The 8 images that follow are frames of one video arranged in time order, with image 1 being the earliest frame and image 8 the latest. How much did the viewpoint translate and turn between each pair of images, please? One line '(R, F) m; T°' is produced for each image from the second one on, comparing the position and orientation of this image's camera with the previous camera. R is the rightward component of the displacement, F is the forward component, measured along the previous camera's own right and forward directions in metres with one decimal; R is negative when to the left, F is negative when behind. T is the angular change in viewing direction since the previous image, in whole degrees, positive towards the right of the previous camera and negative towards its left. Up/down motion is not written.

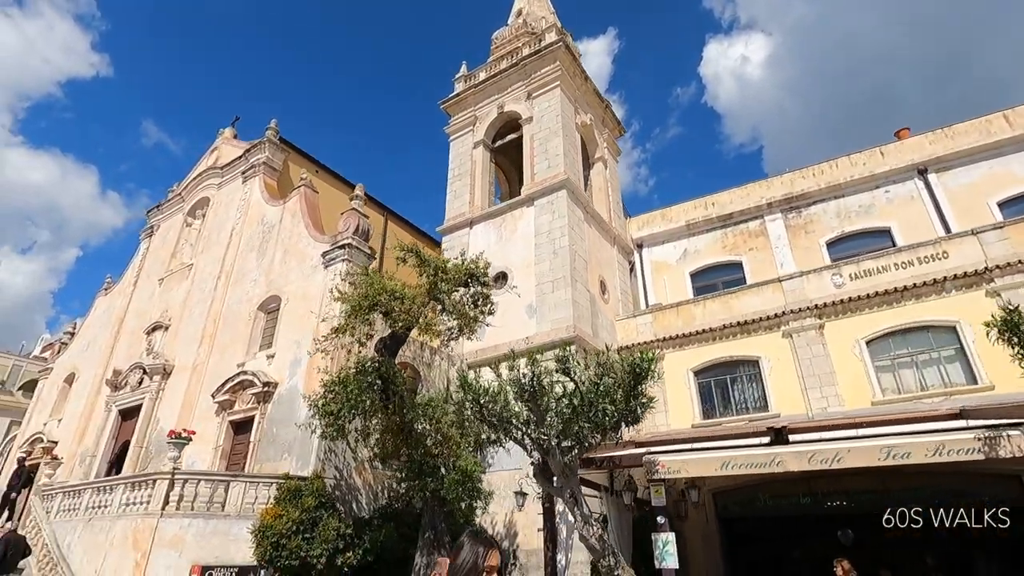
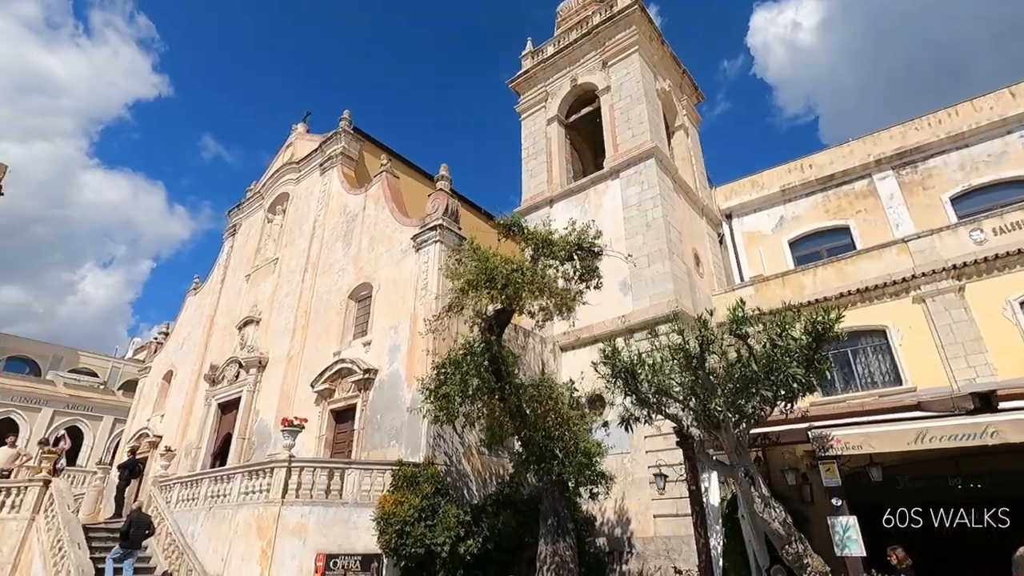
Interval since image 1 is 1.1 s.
(-1.2, +0.6) m; -5°
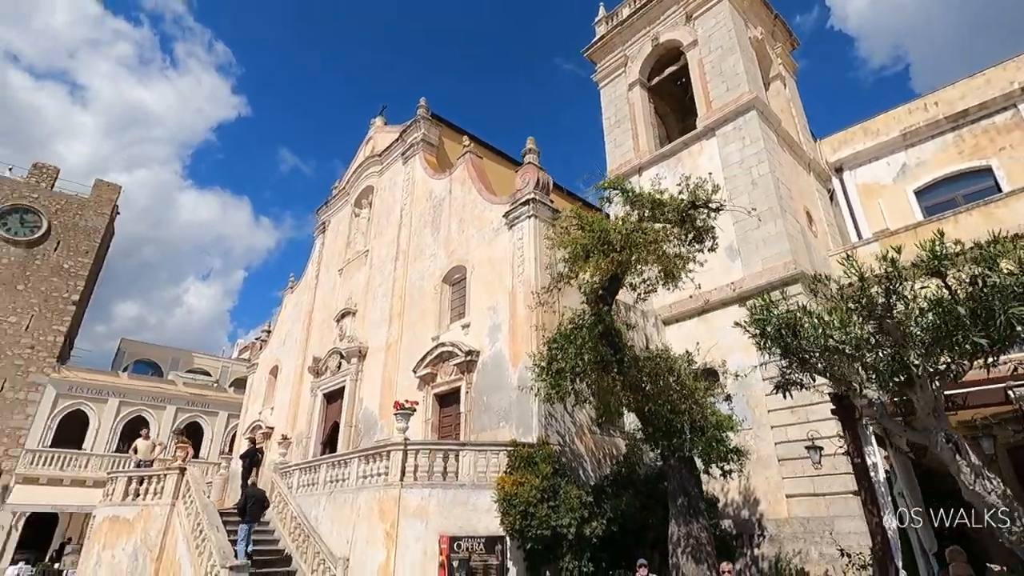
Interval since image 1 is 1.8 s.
(-0.7, +0.5) m; -7°
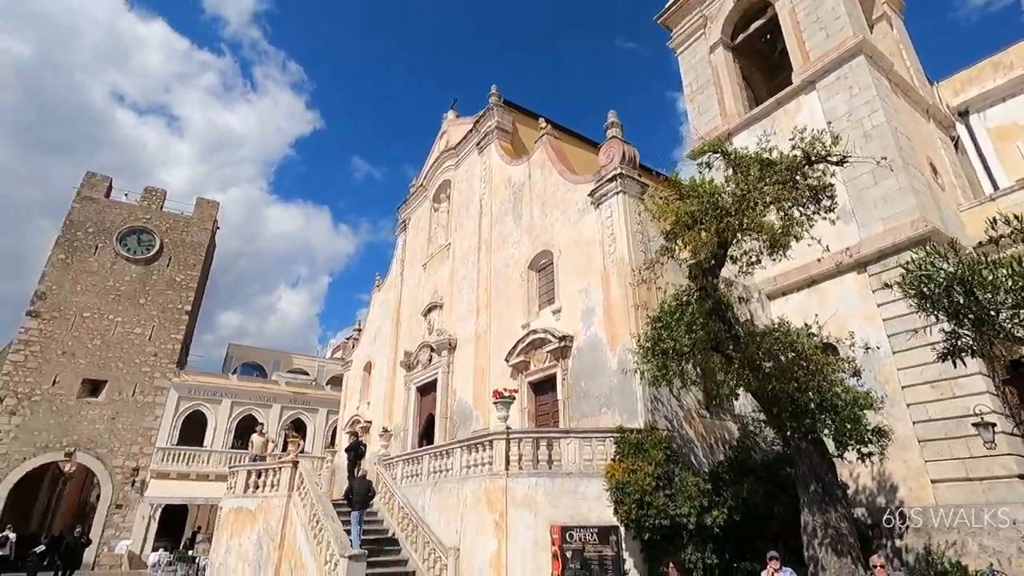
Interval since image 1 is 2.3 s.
(-0.4, +0.3) m; -8°
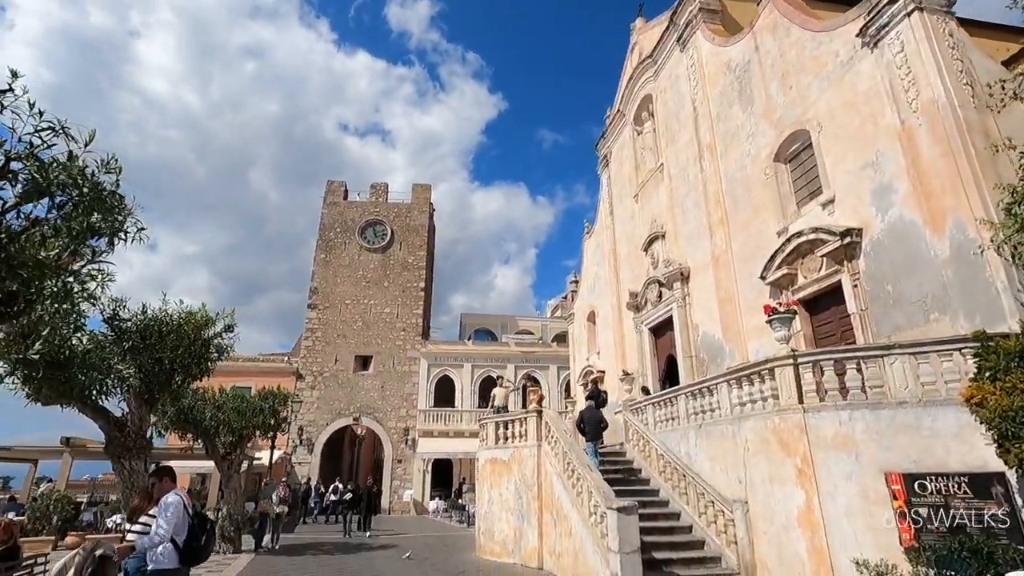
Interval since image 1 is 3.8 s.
(-0.8, +1.5) m; -22°
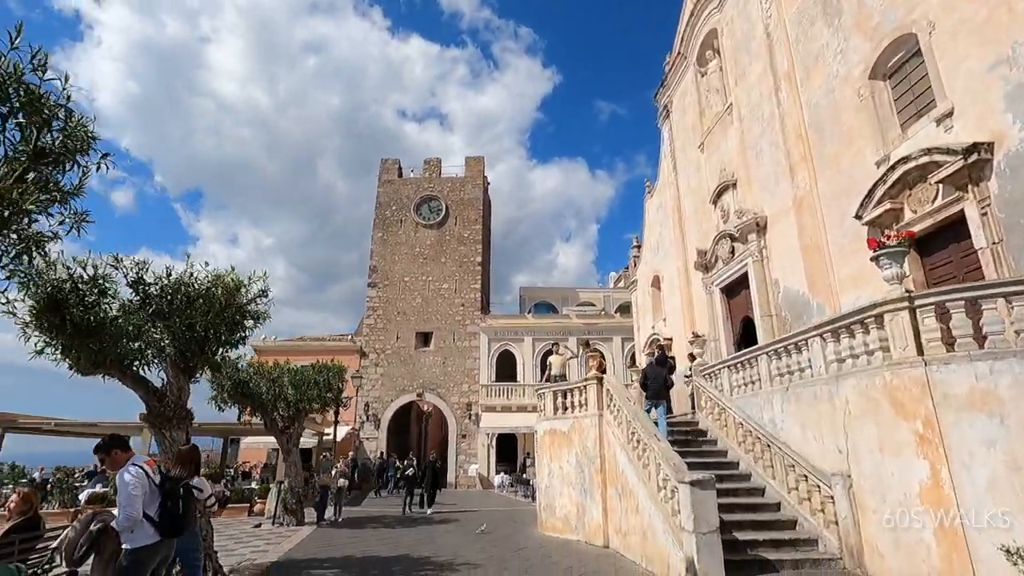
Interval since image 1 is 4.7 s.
(+0.2, +0.9) m; -7°
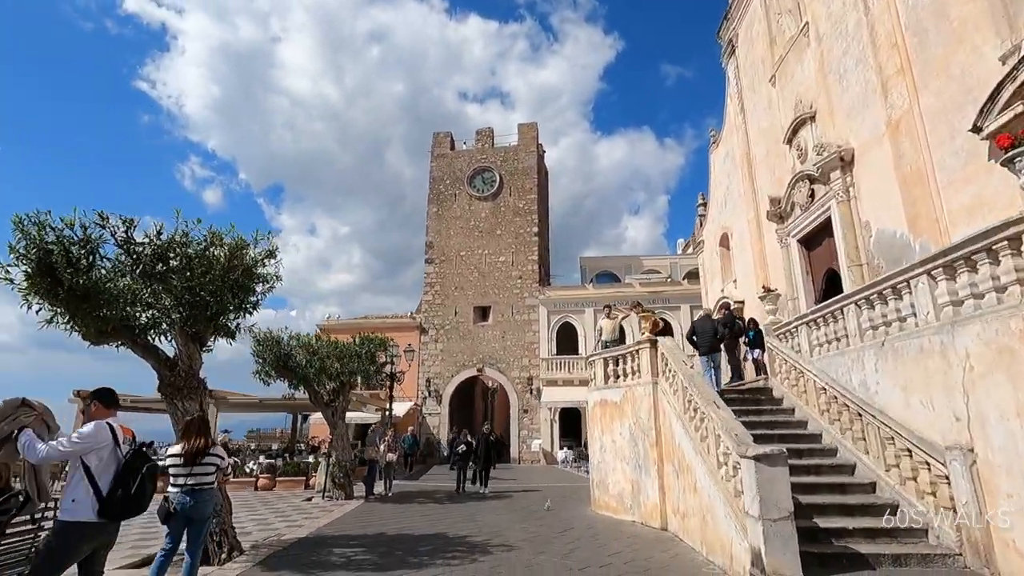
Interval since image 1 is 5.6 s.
(+0.5, +1.1) m; -7°
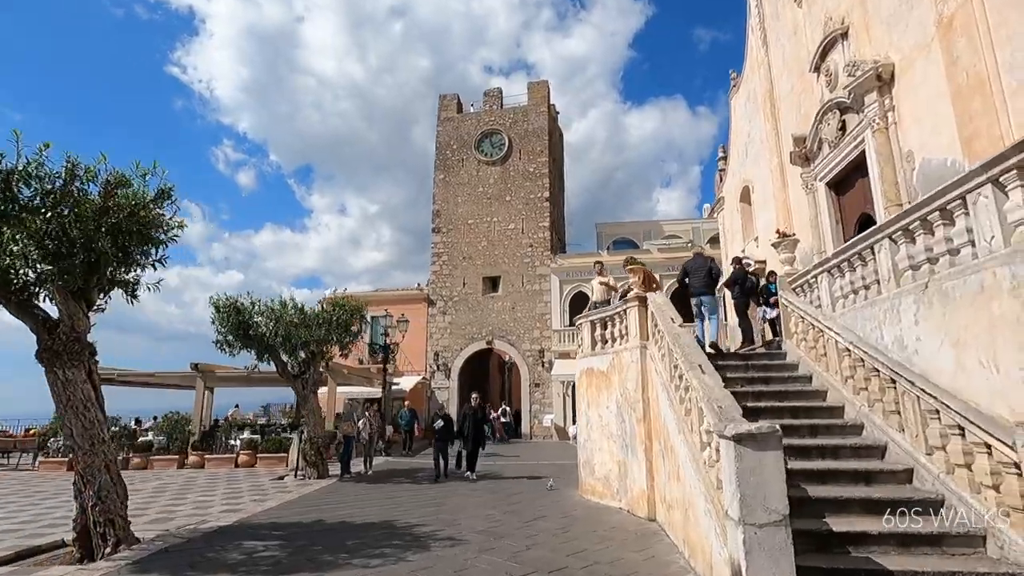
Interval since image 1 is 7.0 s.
(+1.0, +1.4) m; -3°
